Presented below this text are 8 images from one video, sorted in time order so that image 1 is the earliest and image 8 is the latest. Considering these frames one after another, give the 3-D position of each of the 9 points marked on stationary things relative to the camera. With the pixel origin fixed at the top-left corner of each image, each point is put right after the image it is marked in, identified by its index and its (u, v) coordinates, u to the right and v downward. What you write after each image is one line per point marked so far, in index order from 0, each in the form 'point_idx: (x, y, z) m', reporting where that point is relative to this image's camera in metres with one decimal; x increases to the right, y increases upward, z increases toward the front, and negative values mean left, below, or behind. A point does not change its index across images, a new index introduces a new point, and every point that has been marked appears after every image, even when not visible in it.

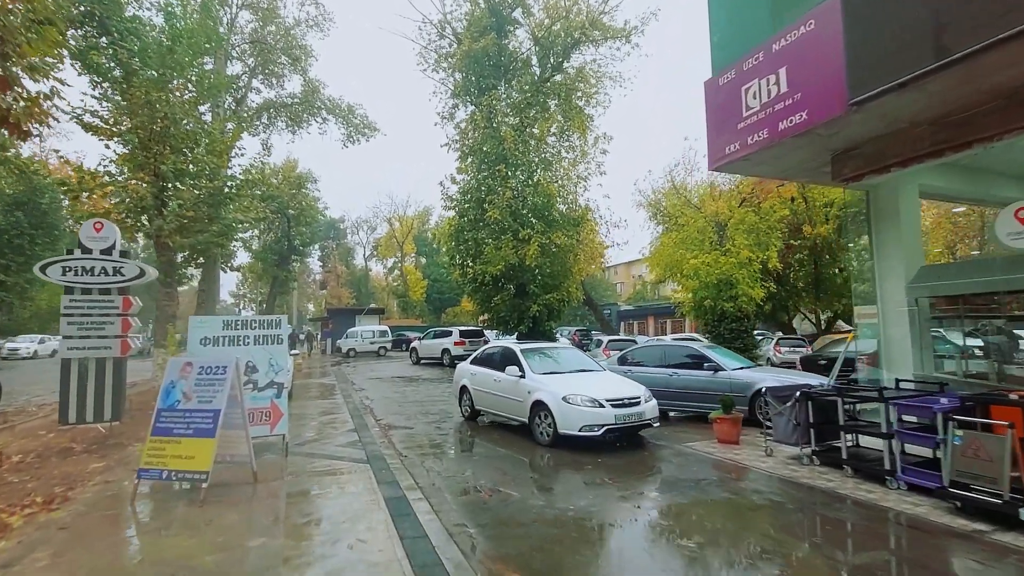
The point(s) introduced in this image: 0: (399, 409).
0: (-2.9, -3.0, +12.9) m
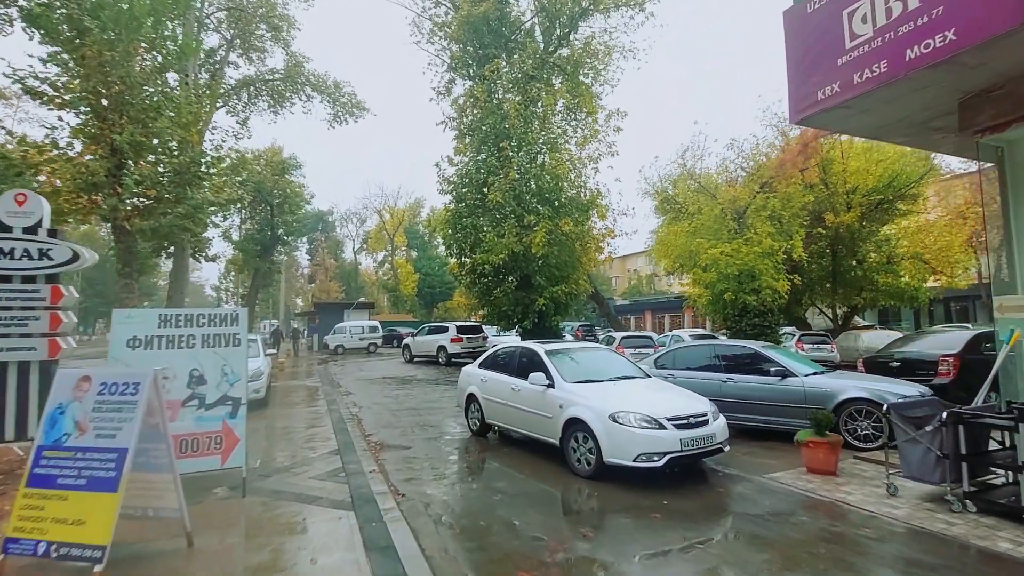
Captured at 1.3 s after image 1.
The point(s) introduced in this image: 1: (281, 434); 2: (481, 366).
0: (-2.6, -2.8, +10.9) m
1: (-4.5, -2.9, +10.1) m
2: (-0.5, -1.4, +9.2) m
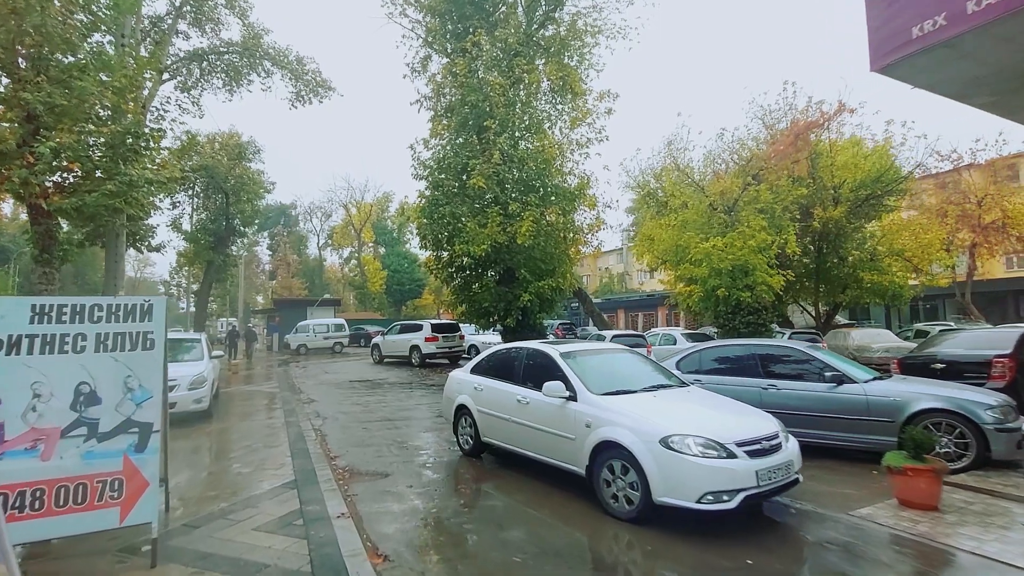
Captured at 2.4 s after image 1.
0: (-2.7, -2.6, +9.2) m
1: (-4.6, -2.7, +8.2) m
2: (-0.6, -1.2, +7.6) m
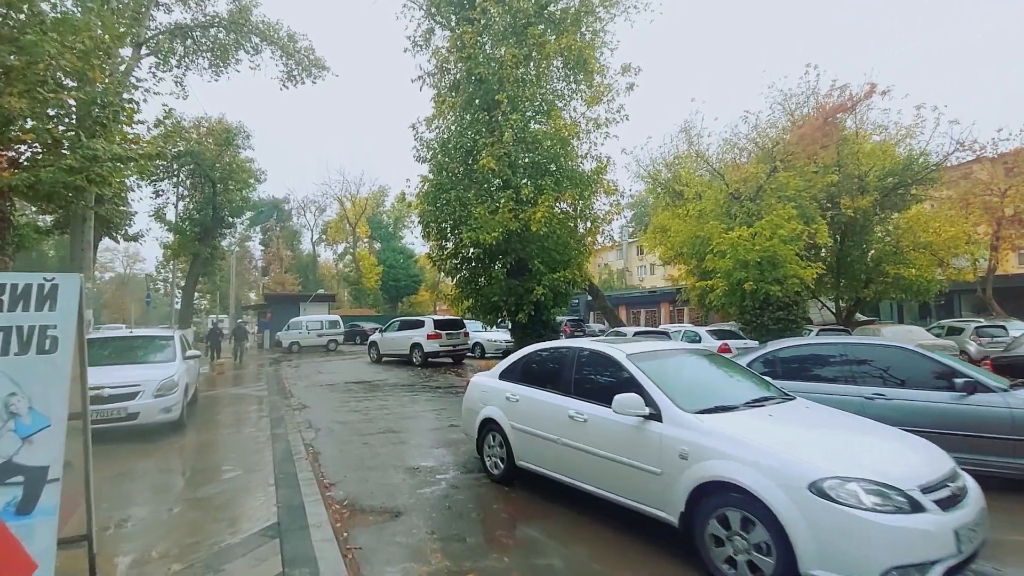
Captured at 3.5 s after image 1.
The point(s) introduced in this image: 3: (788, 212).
0: (-2.2, -2.4, +7.7) m
1: (-4.1, -2.5, +6.7) m
2: (-0.1, -1.1, +6.1) m
3: (+9.9, +2.8, +18.5) m
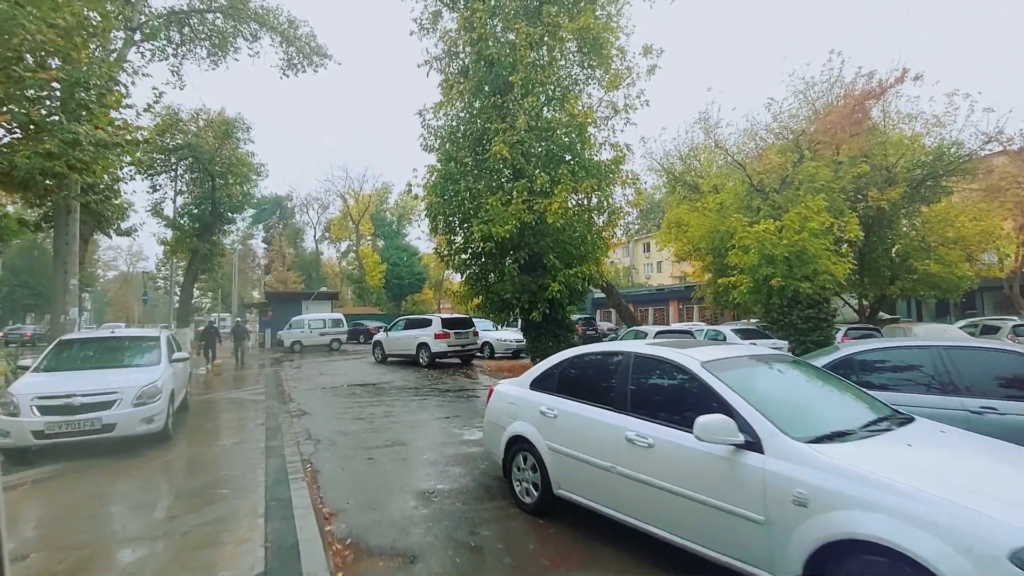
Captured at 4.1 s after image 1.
0: (-1.9, -2.3, +6.7) m
1: (-3.8, -2.4, +5.8) m
2: (+0.3, -1.0, +5.2) m
3: (+10.3, +2.9, +17.4) m
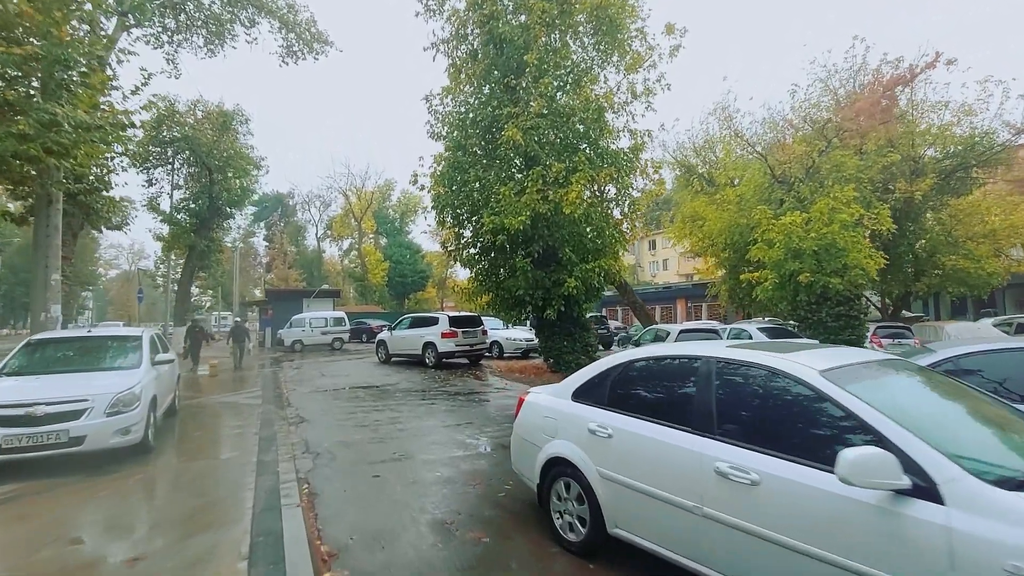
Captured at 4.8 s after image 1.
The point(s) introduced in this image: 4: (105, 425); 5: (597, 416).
0: (-1.5, -2.3, +5.8) m
1: (-3.5, -2.4, +4.9) m
2: (+0.6, -0.9, +4.2) m
3: (+10.7, +3.0, +16.4) m
4: (-5.2, -1.7, +6.5) m
5: (+0.7, -1.0, +3.9) m
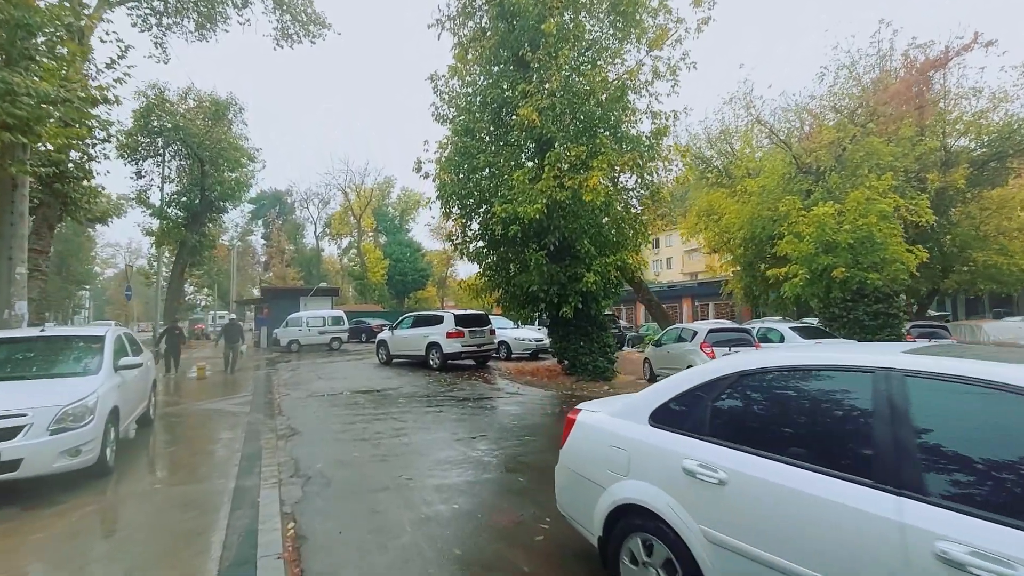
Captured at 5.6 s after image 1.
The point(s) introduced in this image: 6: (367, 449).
0: (-1.2, -2.2, +4.6) m
1: (-3.1, -2.2, +3.7) m
2: (+0.9, -0.8, +3.1) m
3: (+11.0, +3.1, +15.3) m
4: (-4.8, -1.6, +5.4) m
5: (+1.0, -0.9, +2.7) m
6: (-2.0, -2.3, +7.2) m
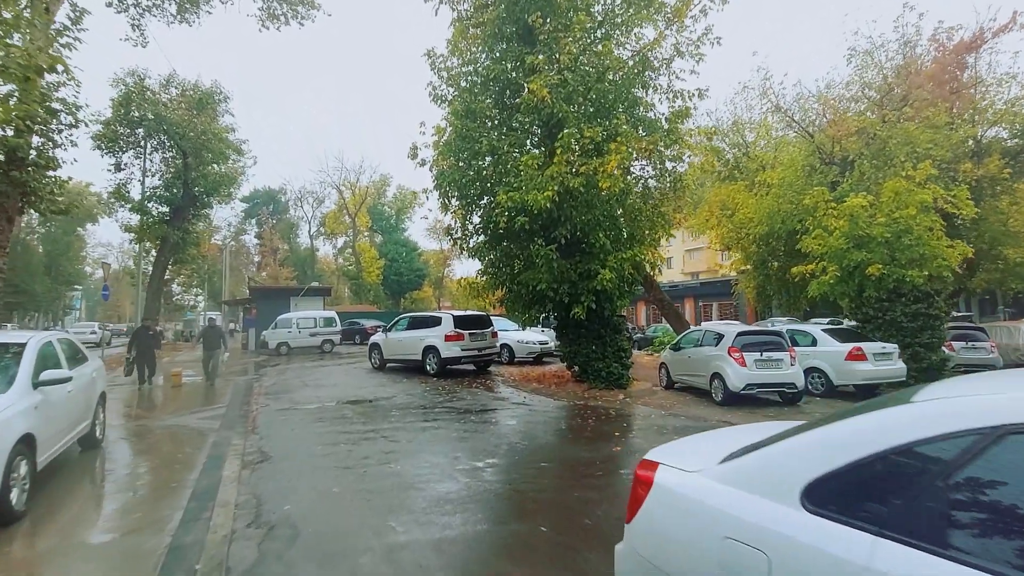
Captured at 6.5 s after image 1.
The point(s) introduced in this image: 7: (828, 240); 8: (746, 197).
0: (-1.0, -2.1, +3.3) m
1: (-2.9, -2.2, +2.4) m
2: (+1.1, -0.7, +1.8) m
3: (+11.2, +3.2, +14.1) m
4: (-4.6, -1.6, +4.0) m
5: (+1.2, -0.8, +1.4) m
6: (-1.9, -2.2, +5.8) m
7: (+8.7, +1.3, +14.1) m
8: (+8.7, +3.3, +19.0) m
